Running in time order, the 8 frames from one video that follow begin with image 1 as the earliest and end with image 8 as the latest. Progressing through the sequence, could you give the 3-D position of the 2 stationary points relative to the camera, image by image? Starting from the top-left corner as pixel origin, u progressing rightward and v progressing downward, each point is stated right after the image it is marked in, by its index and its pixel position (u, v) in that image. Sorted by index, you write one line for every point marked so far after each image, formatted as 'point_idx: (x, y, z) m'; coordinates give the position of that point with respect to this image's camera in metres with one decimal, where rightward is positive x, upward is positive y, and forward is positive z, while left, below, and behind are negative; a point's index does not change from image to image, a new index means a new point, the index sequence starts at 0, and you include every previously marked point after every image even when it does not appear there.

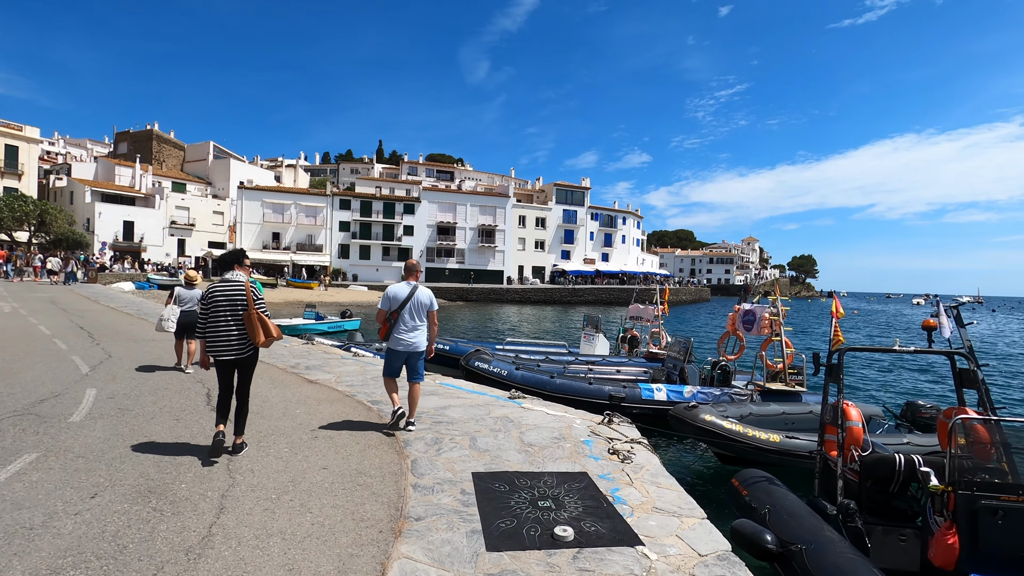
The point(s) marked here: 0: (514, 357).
0: (0.0, -1.7, +12.8) m
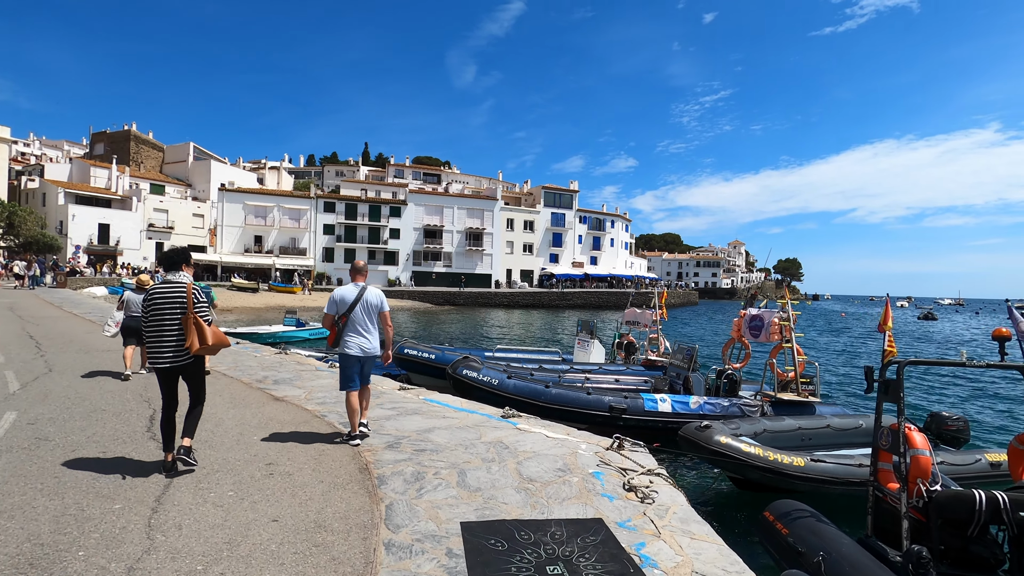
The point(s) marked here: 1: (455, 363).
0: (-0.2, -1.8, +11.9) m
1: (-1.1, -1.6, +10.9) m
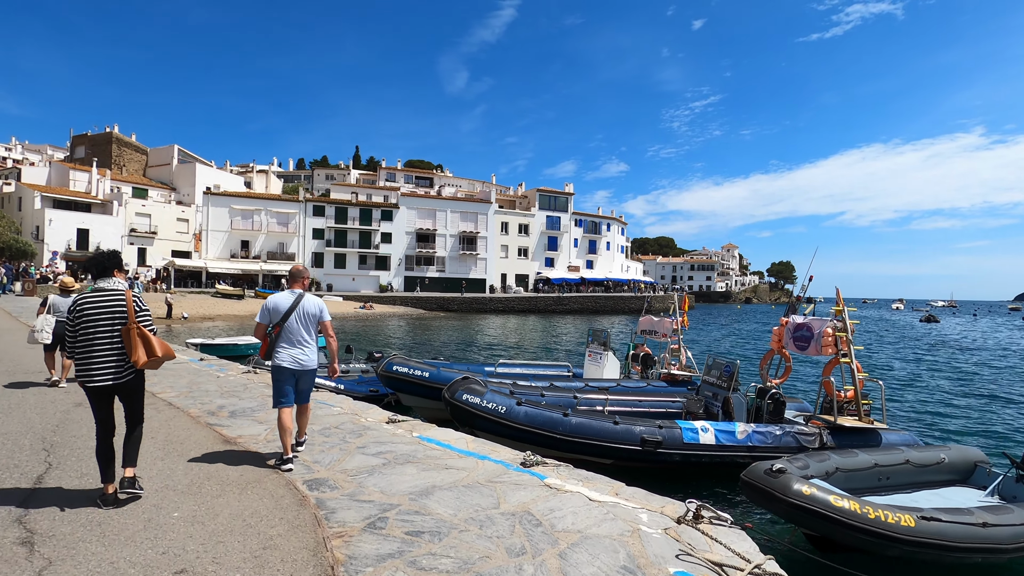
0: (0.0, -1.9, +10.1) m
1: (-1.0, -1.7, +9.2) m
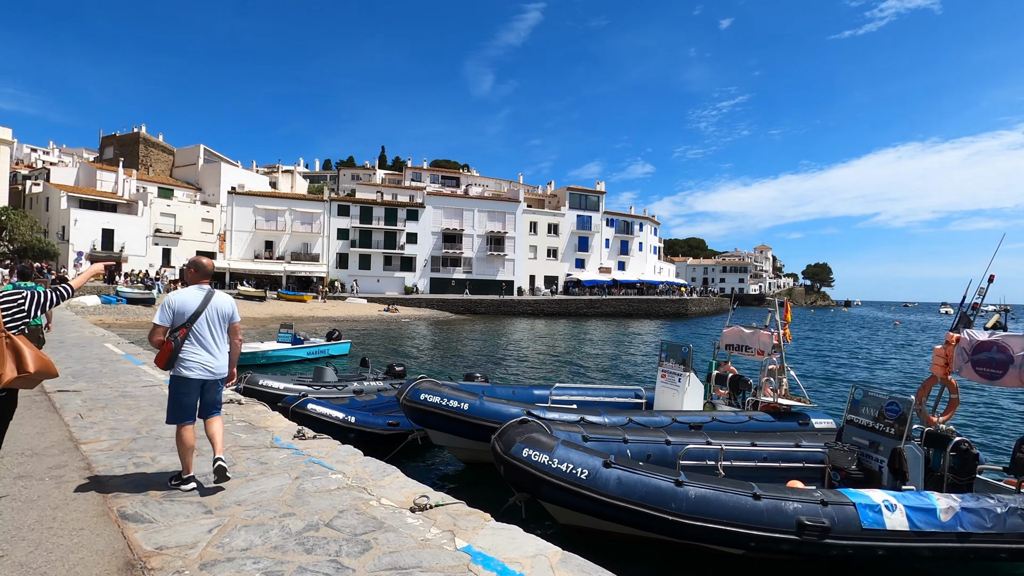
0: (+1.0, -2.0, +7.4) m
1: (0.0, -1.8, +6.4) m
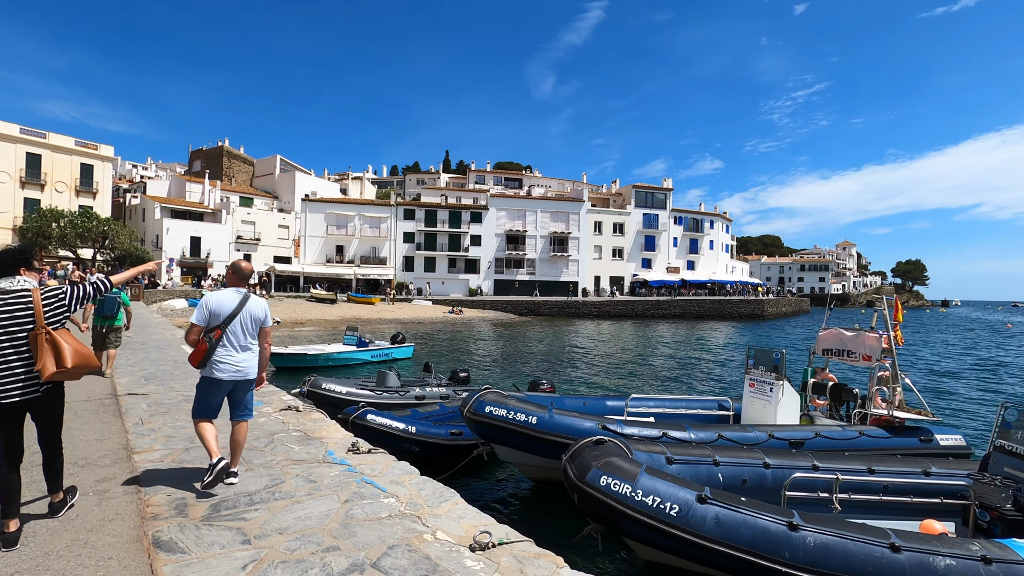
0: (+1.9, -1.9, +6.5) m
1: (+0.8, -1.8, +5.7) m
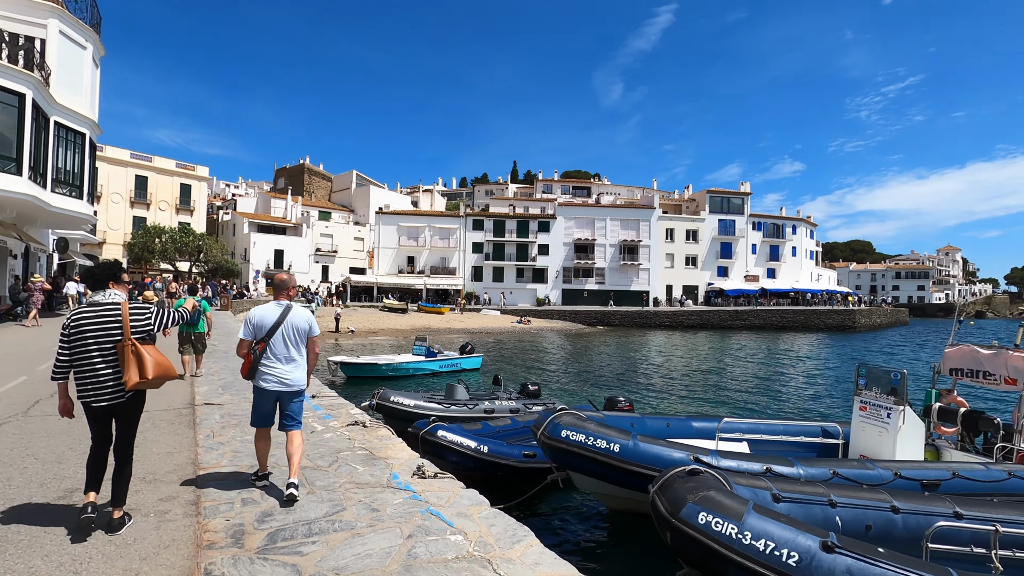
0: (+2.7, -2.1, +5.6) m
1: (+1.5, -1.9, +4.9) m
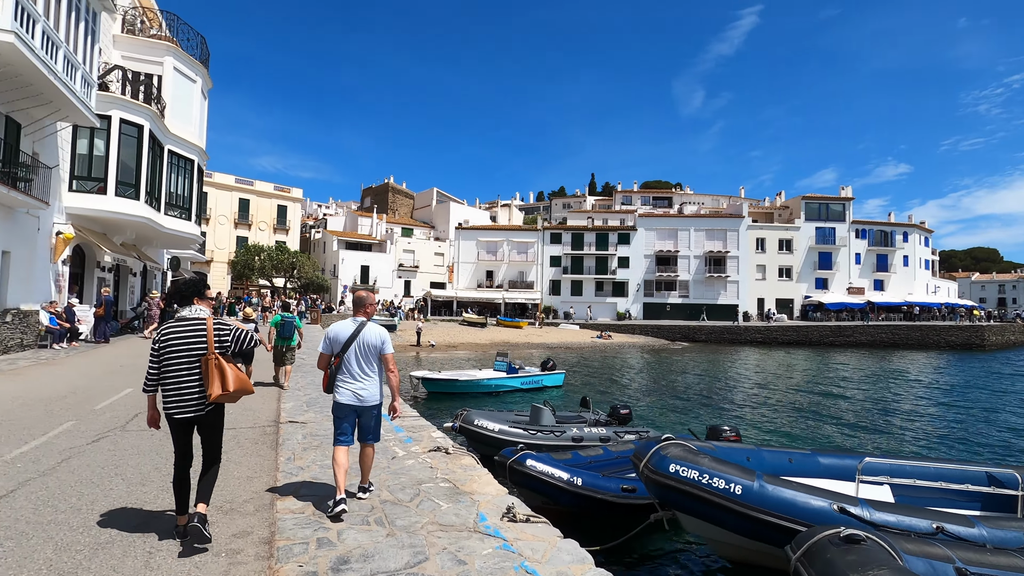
0: (+3.6, -2.2, +4.4) m
1: (+2.3, -2.0, +3.9) m
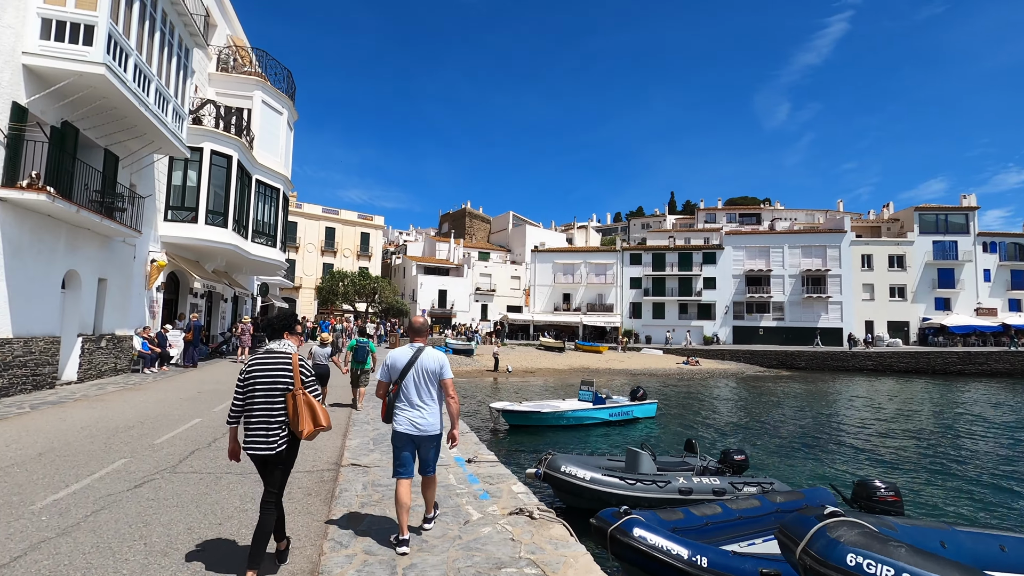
0: (+4.3, -2.3, +2.4) m
1: (+2.9, -2.1, +2.1) m
